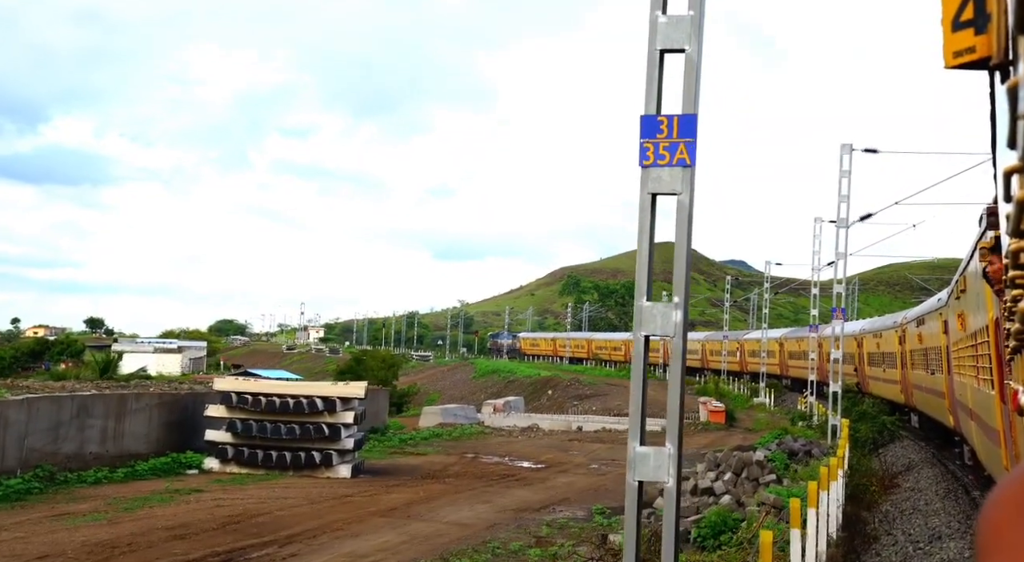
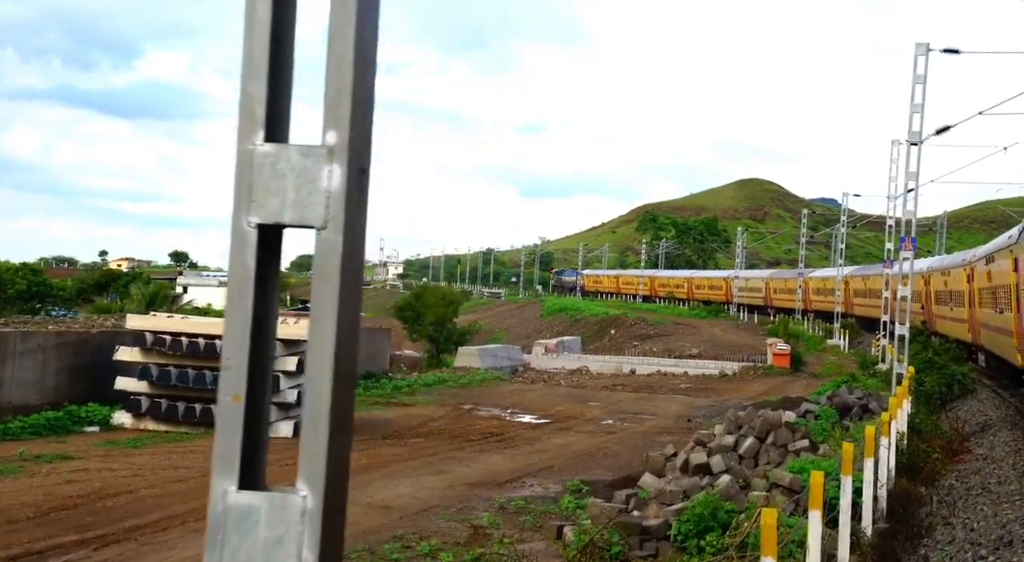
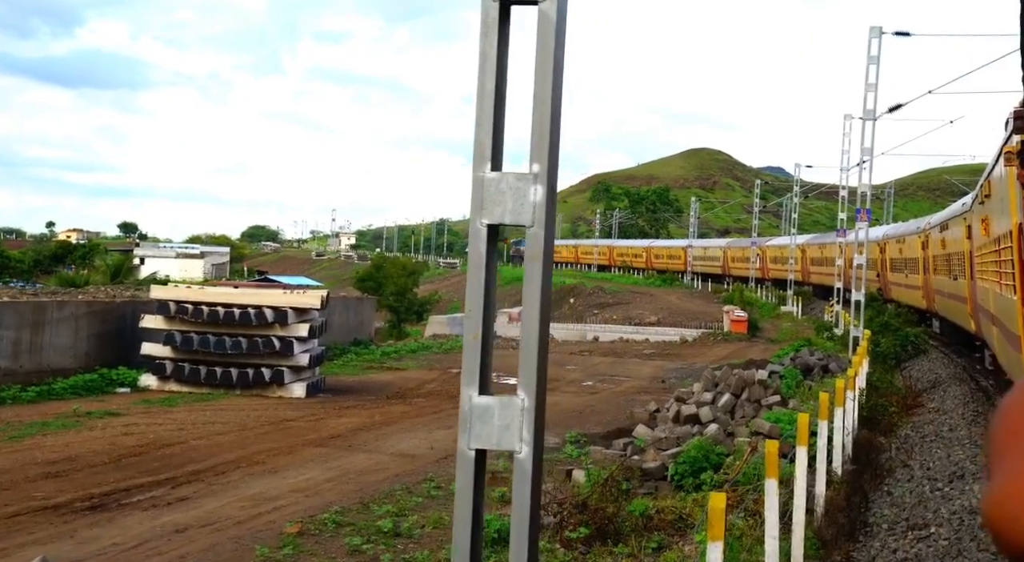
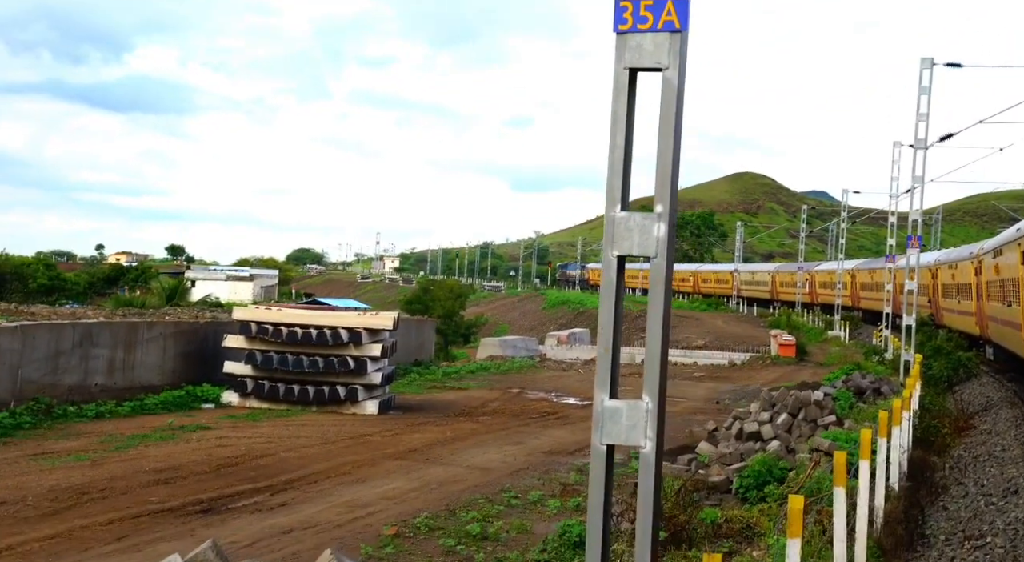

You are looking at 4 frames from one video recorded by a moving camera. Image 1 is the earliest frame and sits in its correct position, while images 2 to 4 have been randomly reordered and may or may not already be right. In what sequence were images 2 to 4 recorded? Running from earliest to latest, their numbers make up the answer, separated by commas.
4, 3, 2
